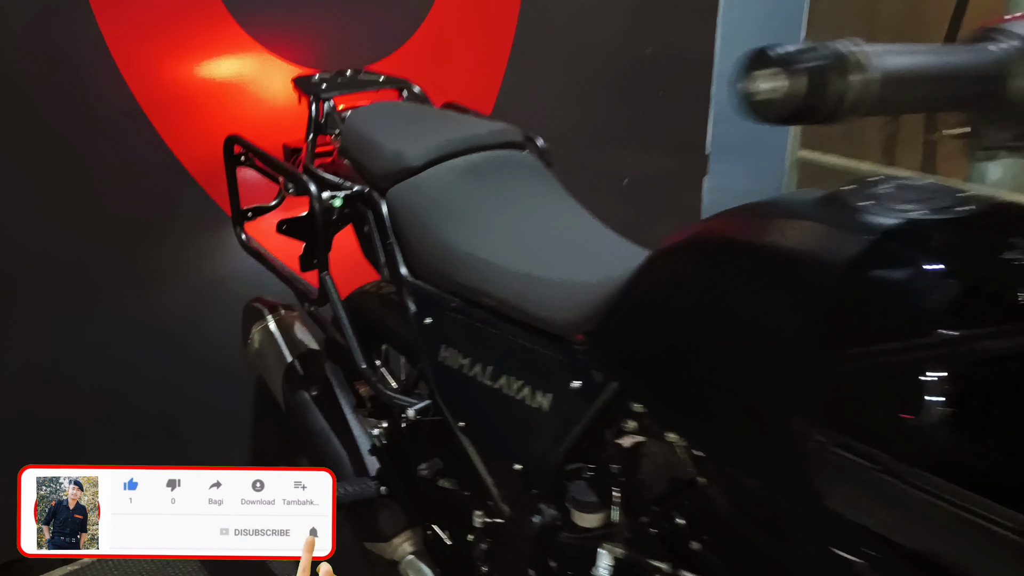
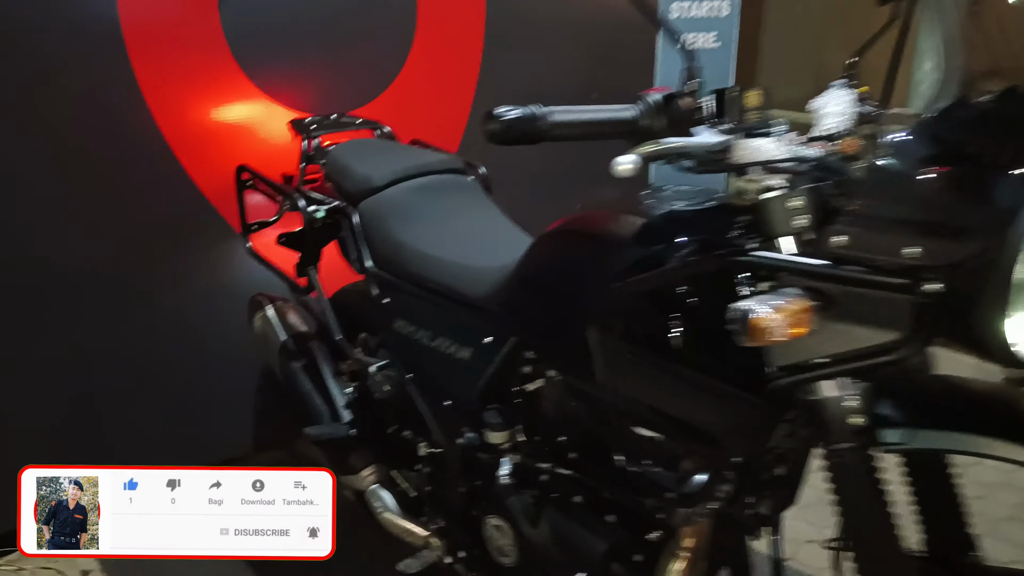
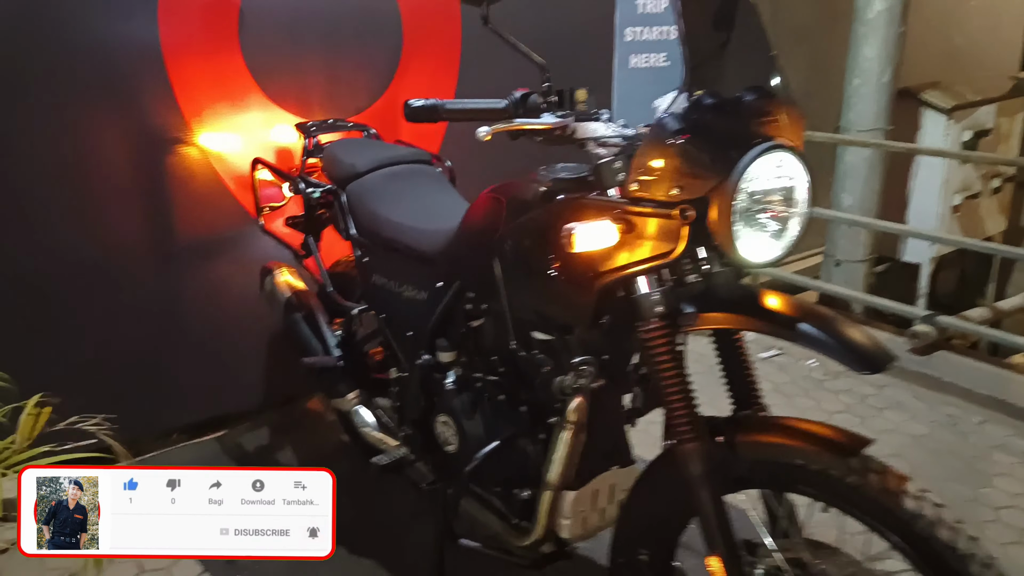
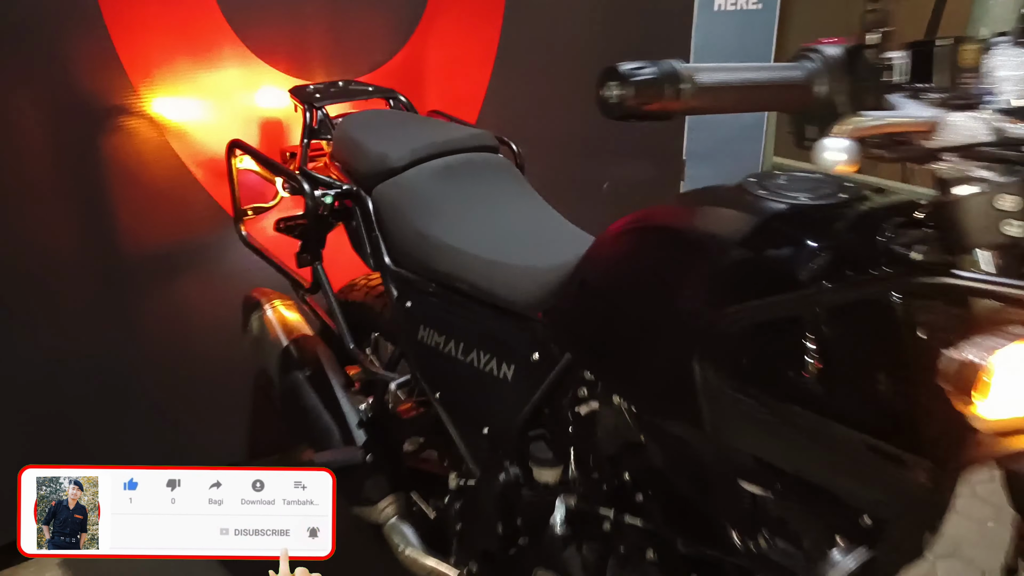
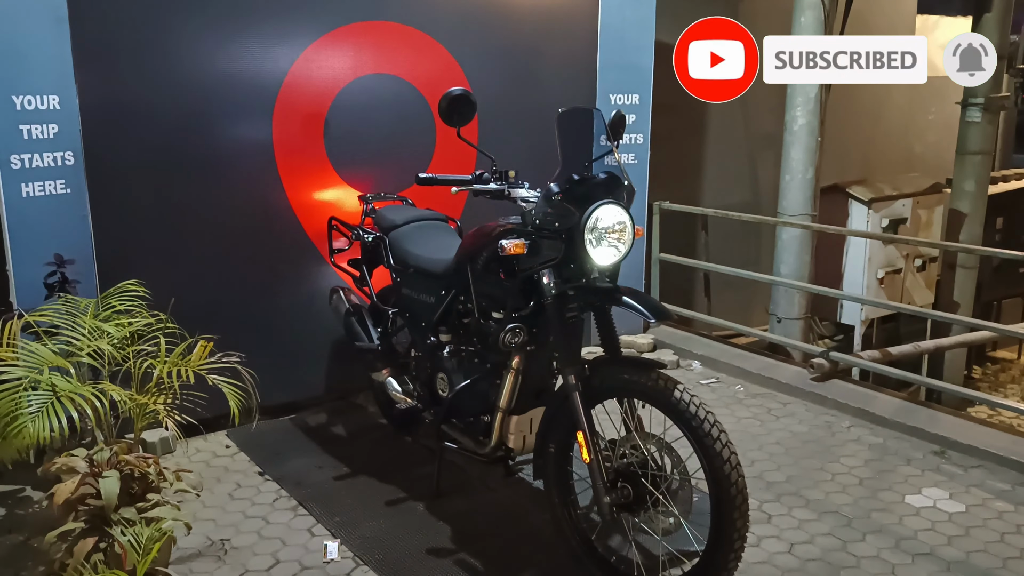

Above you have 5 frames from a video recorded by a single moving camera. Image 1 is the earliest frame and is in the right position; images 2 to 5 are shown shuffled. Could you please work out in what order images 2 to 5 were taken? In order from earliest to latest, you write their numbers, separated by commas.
4, 2, 3, 5
